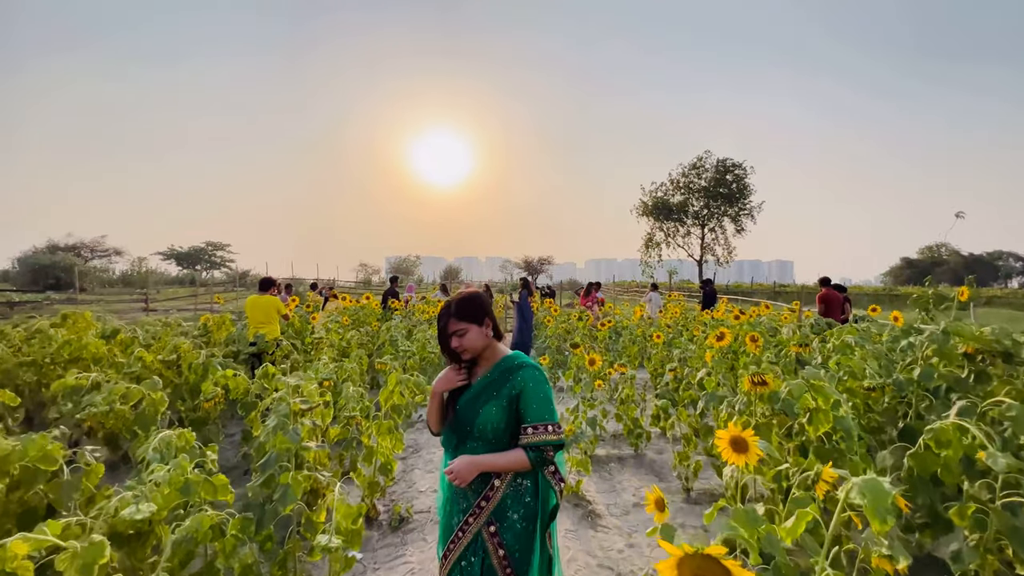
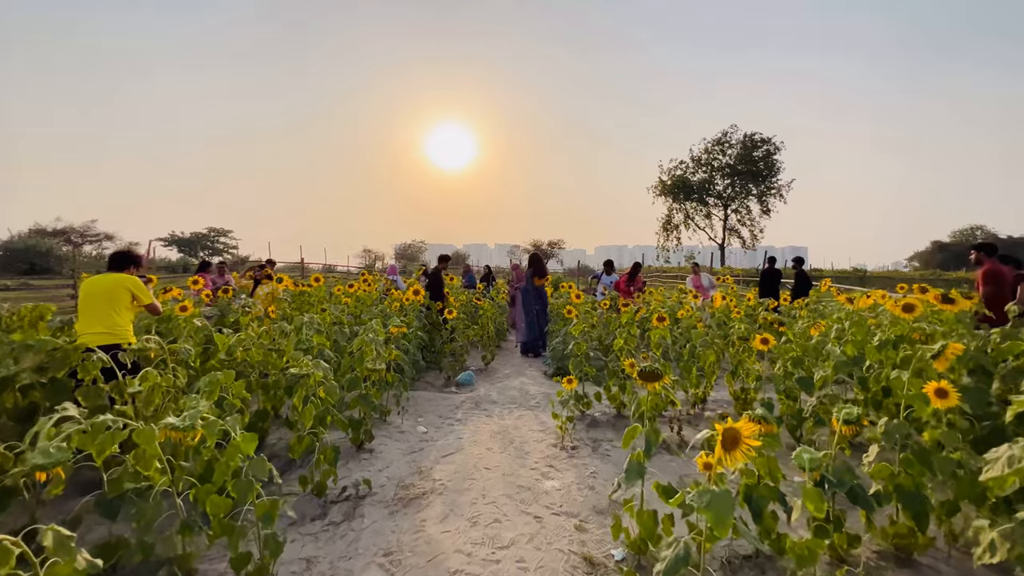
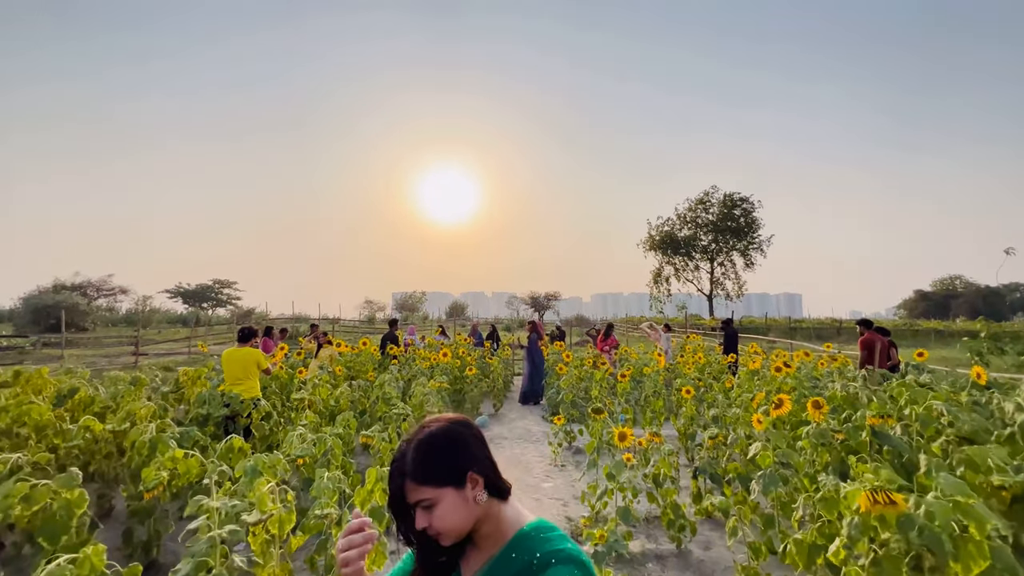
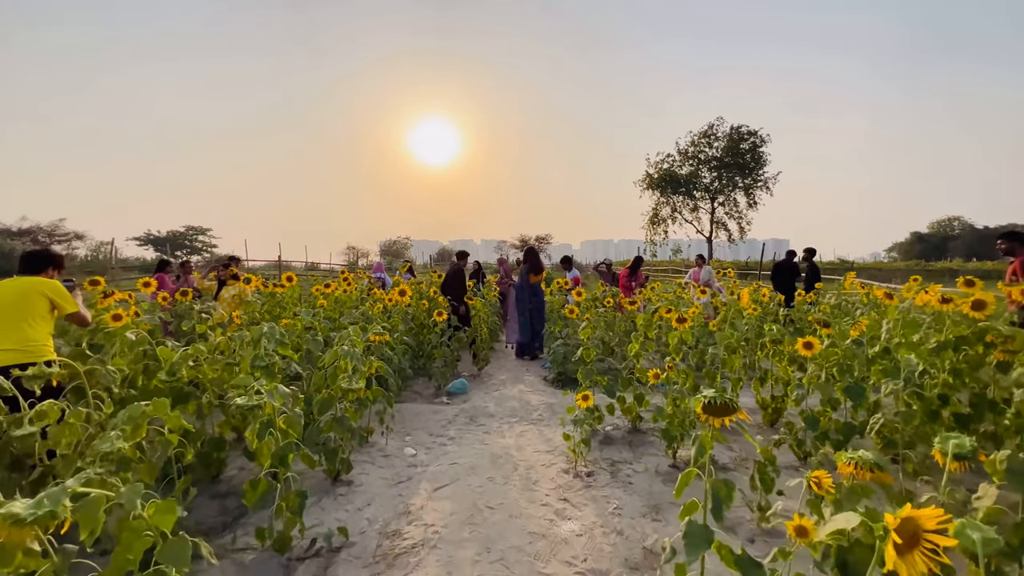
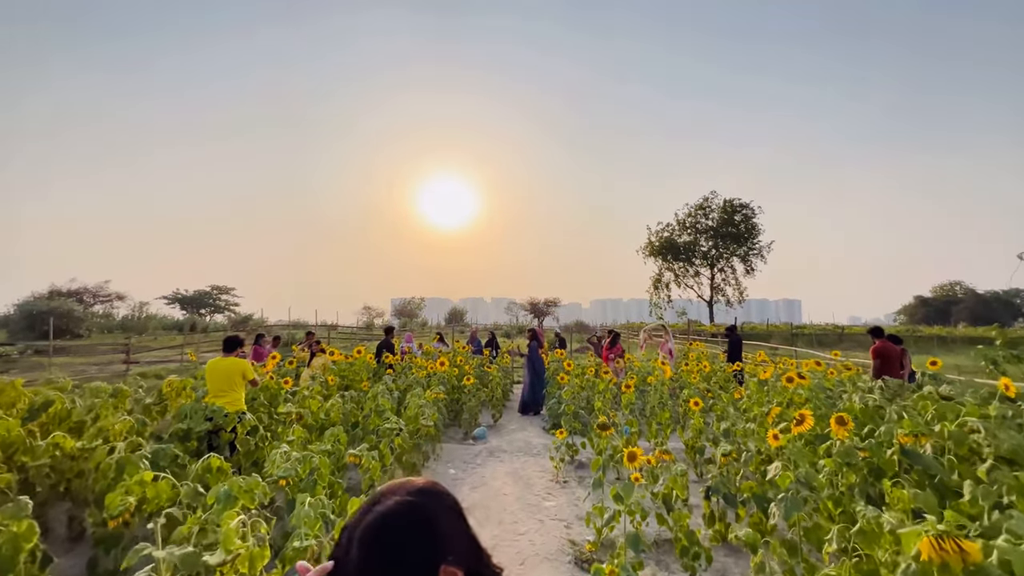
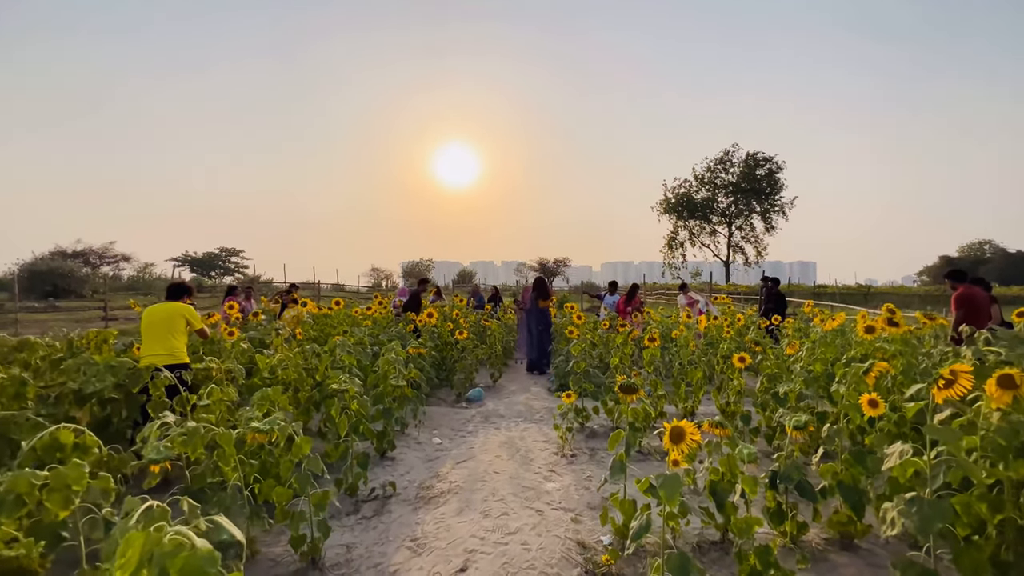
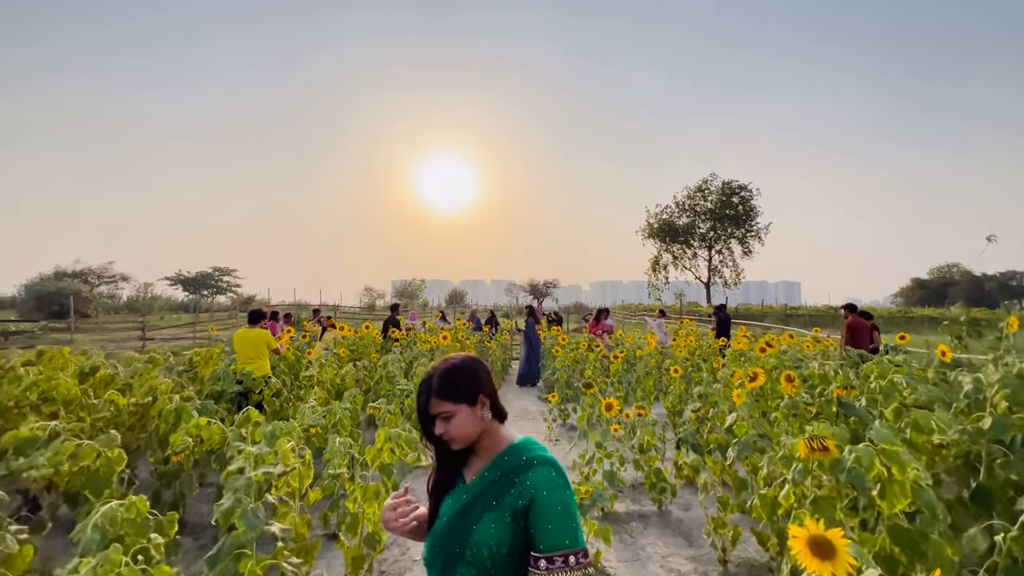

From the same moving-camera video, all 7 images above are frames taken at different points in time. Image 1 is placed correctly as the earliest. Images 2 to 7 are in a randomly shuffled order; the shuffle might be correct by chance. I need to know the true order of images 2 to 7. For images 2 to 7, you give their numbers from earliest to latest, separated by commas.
7, 3, 5, 6, 2, 4
